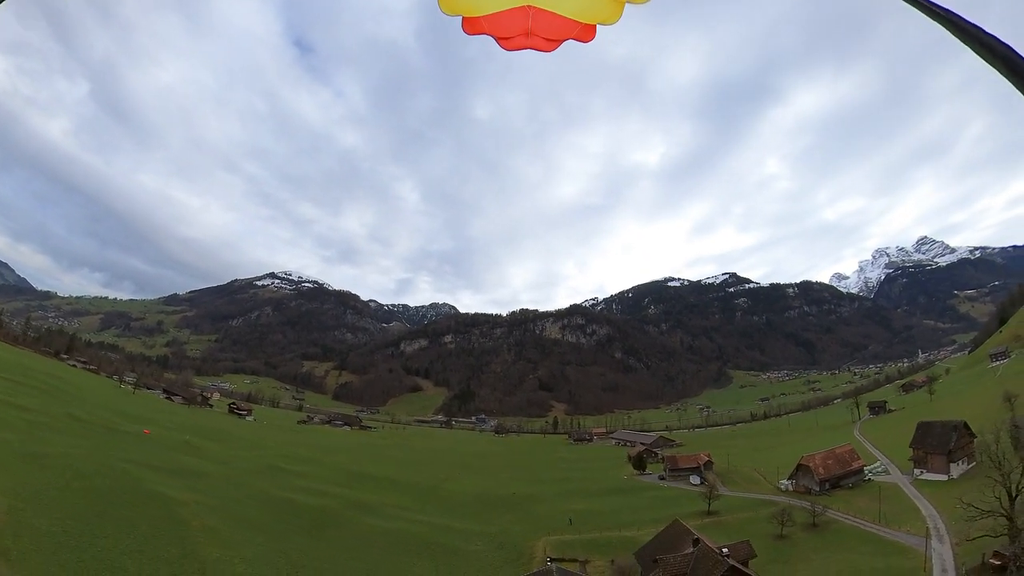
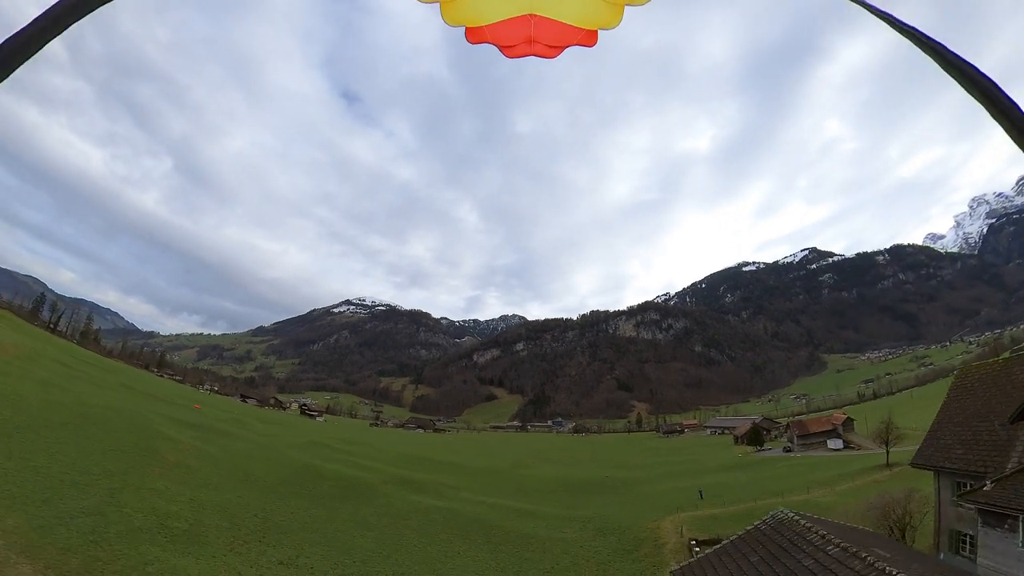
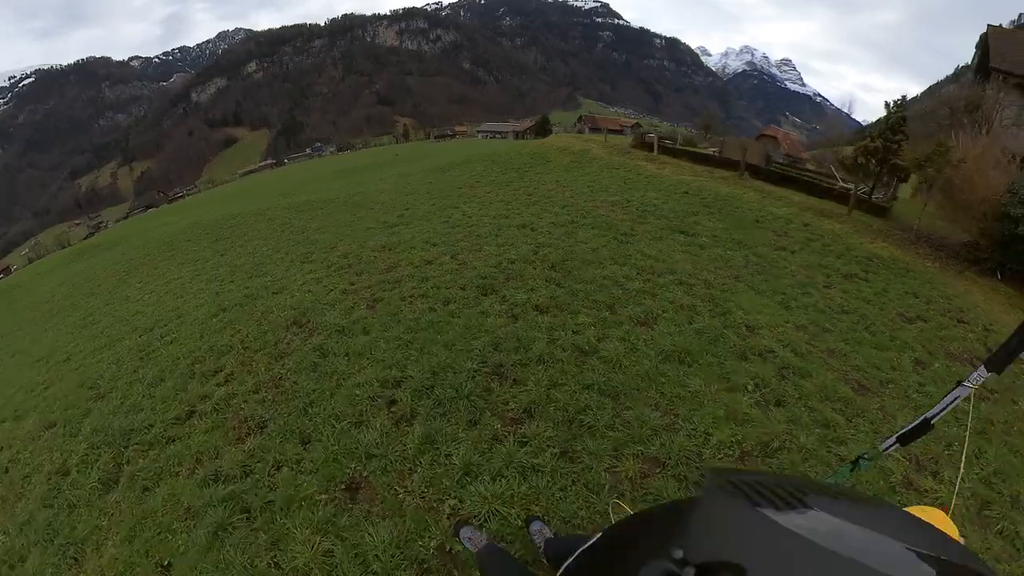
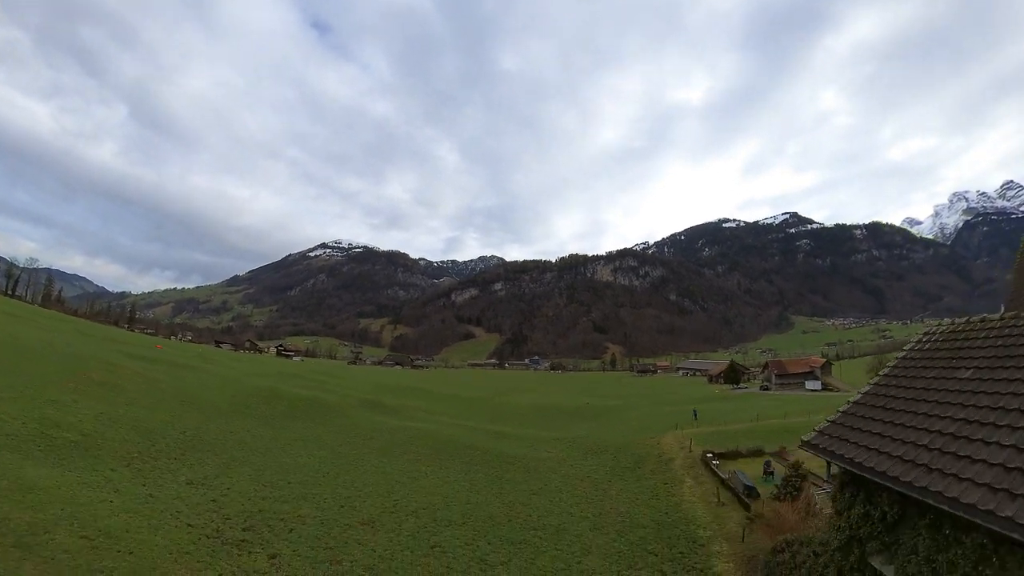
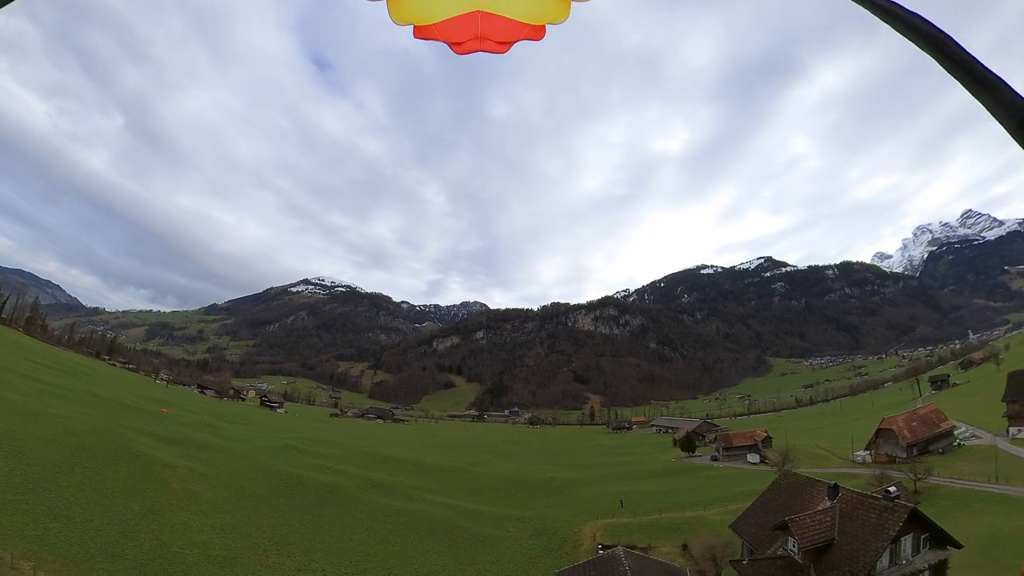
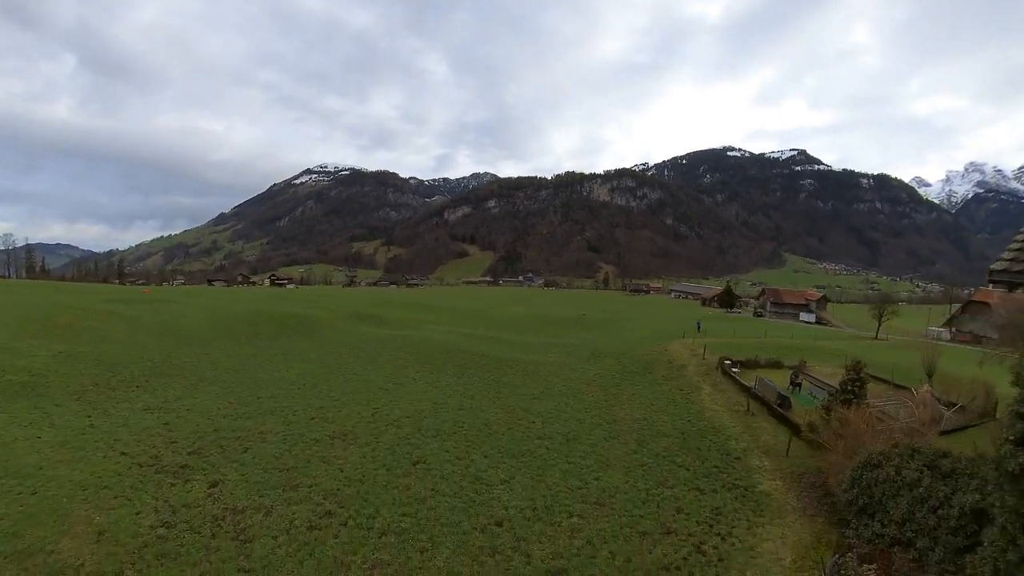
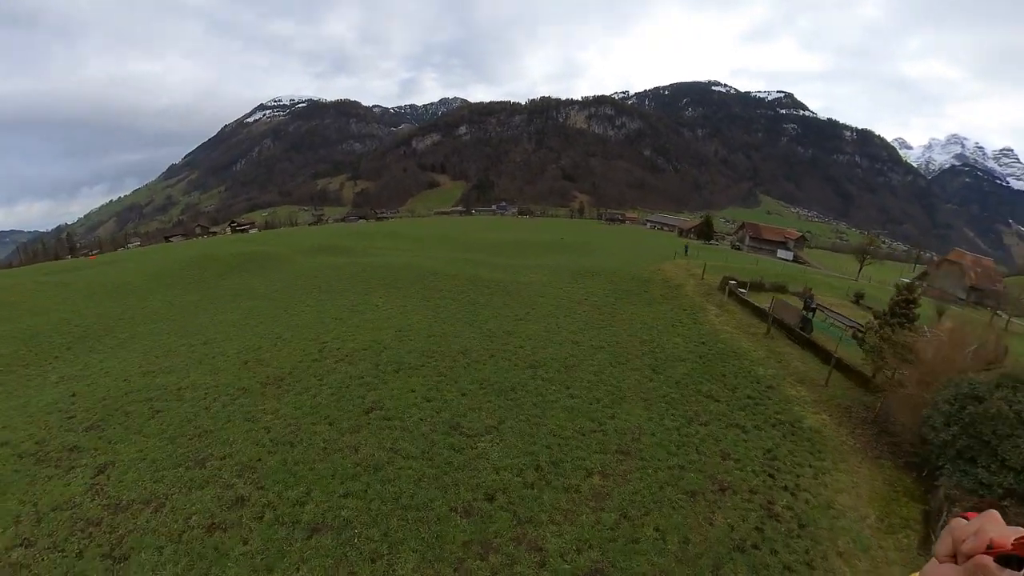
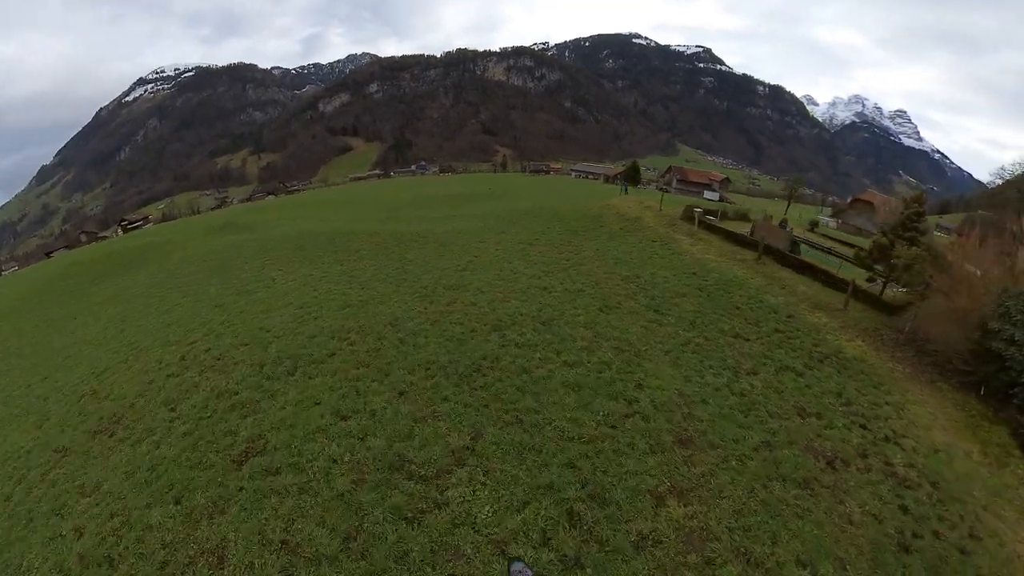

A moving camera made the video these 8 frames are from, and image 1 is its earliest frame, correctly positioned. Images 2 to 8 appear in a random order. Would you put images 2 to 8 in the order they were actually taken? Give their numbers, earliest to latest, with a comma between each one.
5, 2, 4, 6, 7, 8, 3
